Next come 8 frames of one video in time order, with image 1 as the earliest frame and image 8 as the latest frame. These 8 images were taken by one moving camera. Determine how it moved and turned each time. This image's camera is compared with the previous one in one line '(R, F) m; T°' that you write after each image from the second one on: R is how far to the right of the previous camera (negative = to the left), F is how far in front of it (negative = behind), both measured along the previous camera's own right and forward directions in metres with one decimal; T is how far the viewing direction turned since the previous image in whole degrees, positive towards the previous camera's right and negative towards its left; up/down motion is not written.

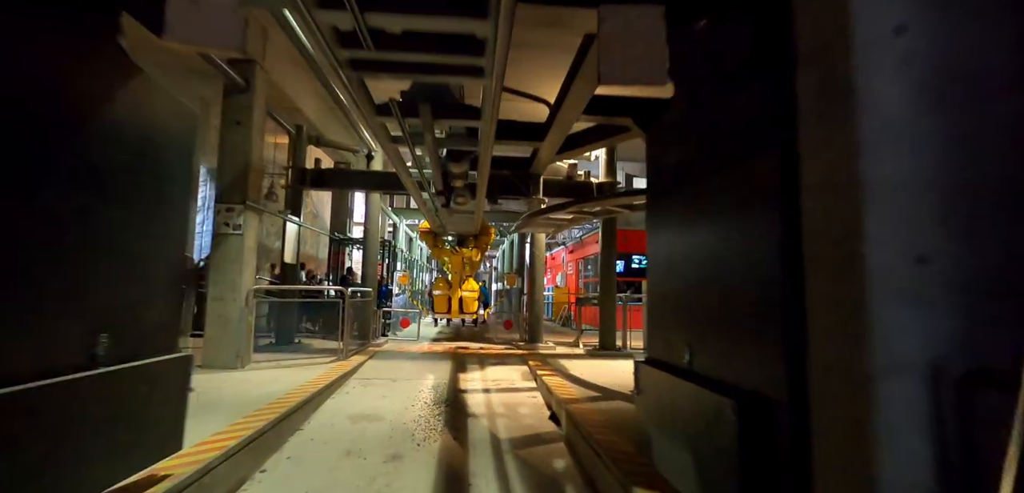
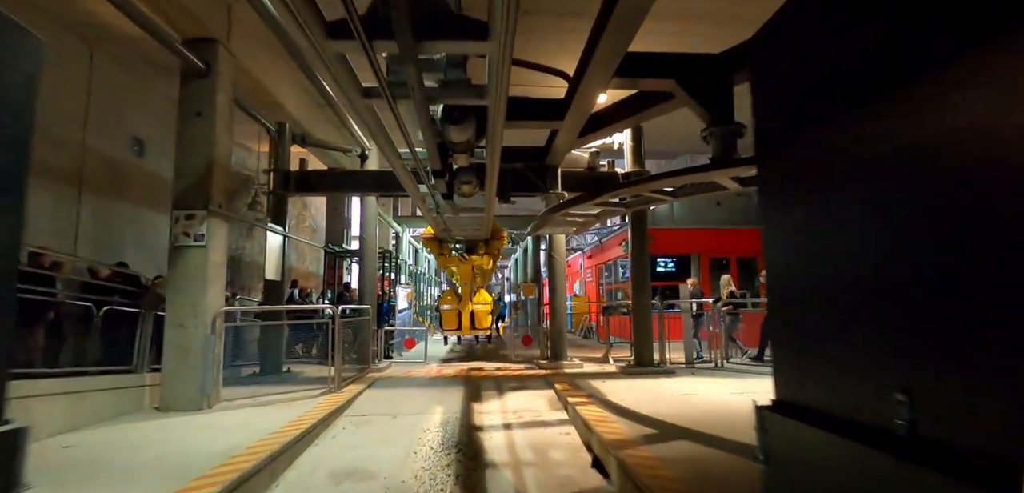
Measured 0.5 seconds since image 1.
(-0.1, +1.2) m; -1°
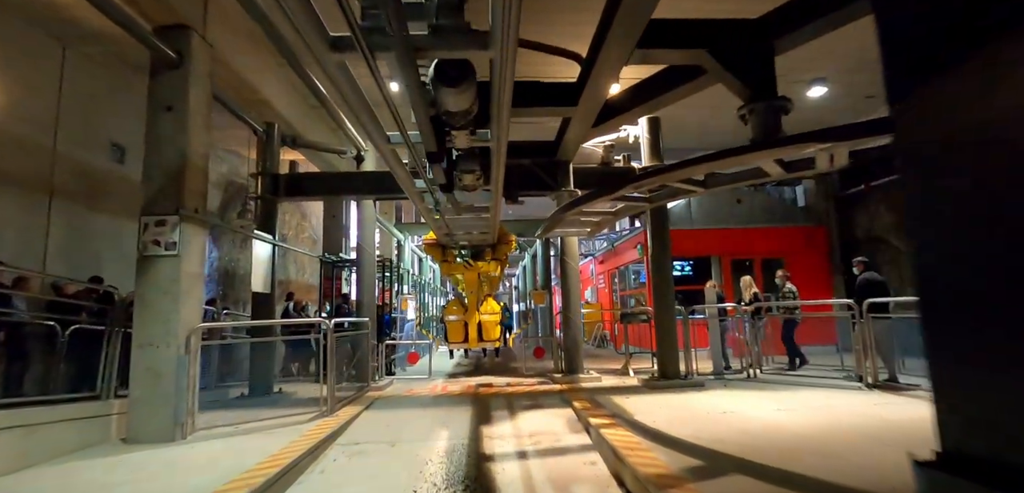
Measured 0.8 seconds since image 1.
(0.0, +0.6) m; -1°
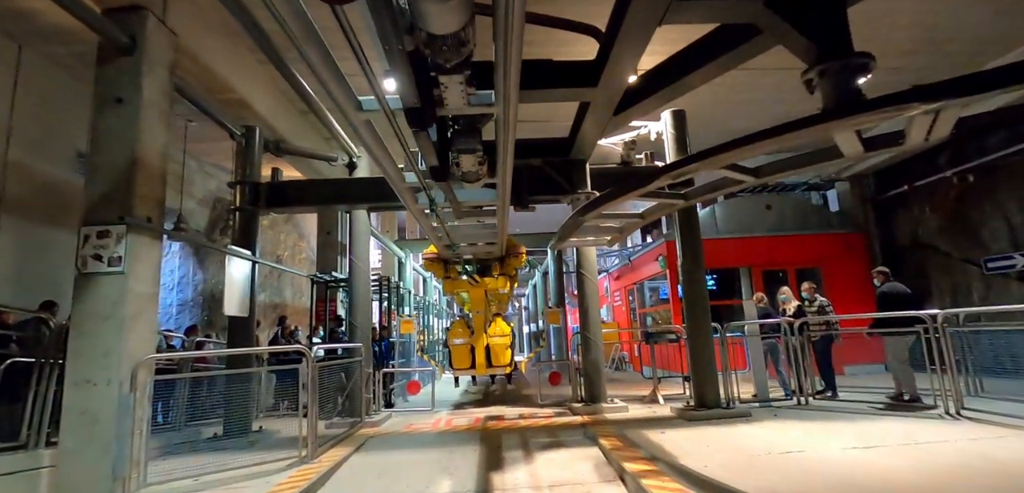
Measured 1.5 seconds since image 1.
(0.0, +0.8) m; -1°
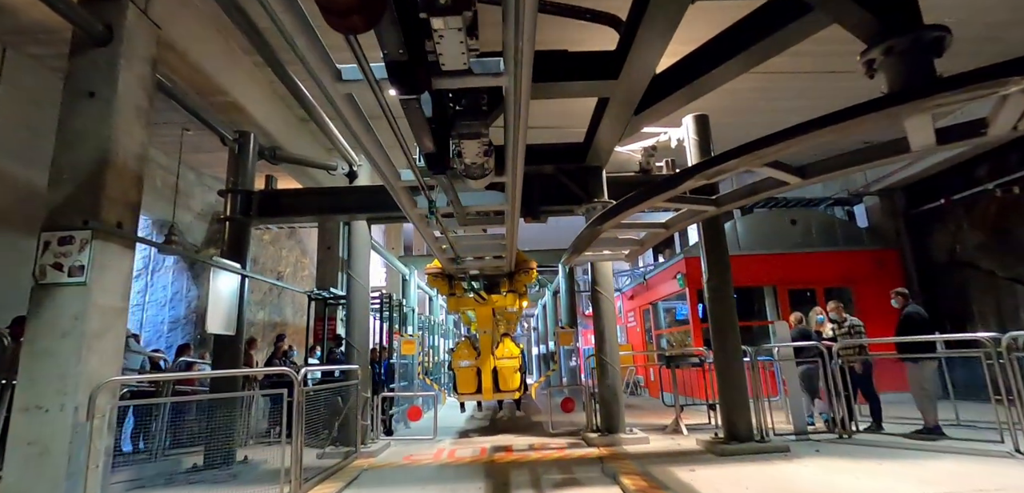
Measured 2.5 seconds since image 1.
(0.0, +0.5) m; -1°
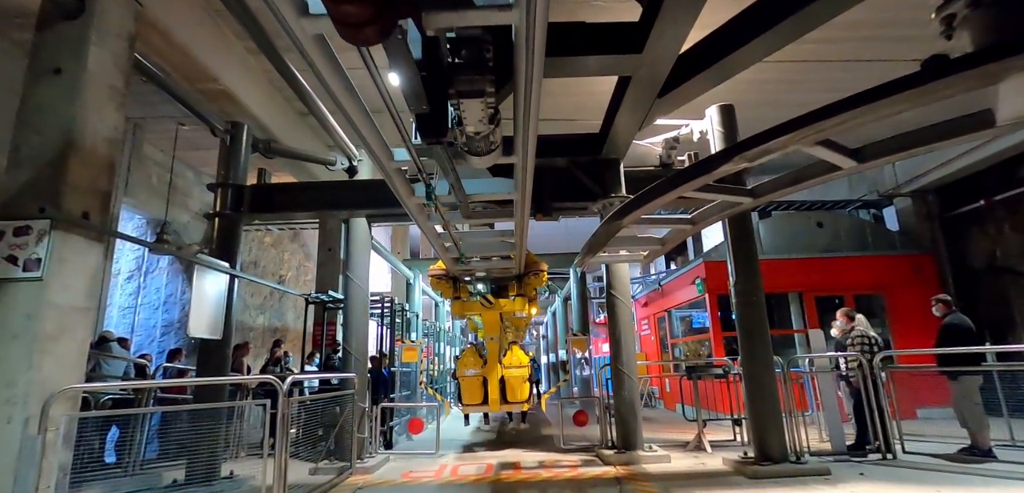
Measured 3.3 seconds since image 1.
(0.0, +0.4) m; -1°
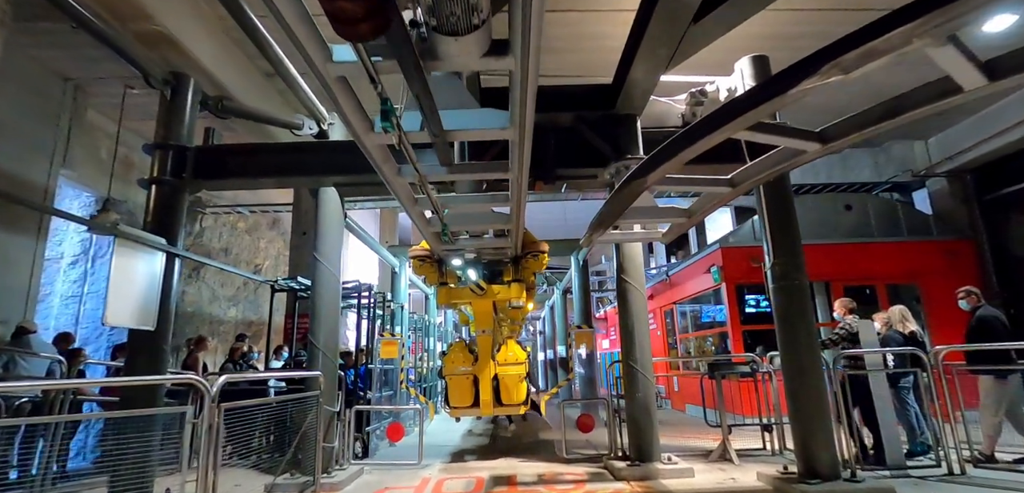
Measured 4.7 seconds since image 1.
(0.0, +0.9) m; 0°
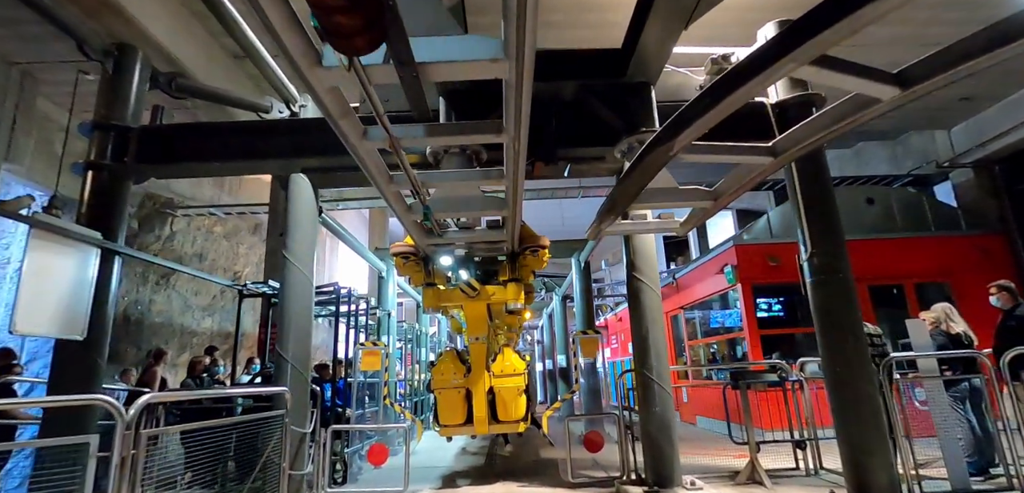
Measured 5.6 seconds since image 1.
(0.0, +0.6) m; 0°
